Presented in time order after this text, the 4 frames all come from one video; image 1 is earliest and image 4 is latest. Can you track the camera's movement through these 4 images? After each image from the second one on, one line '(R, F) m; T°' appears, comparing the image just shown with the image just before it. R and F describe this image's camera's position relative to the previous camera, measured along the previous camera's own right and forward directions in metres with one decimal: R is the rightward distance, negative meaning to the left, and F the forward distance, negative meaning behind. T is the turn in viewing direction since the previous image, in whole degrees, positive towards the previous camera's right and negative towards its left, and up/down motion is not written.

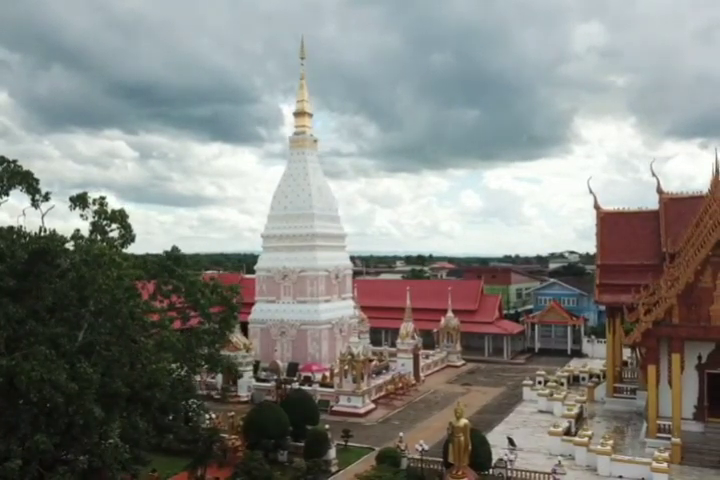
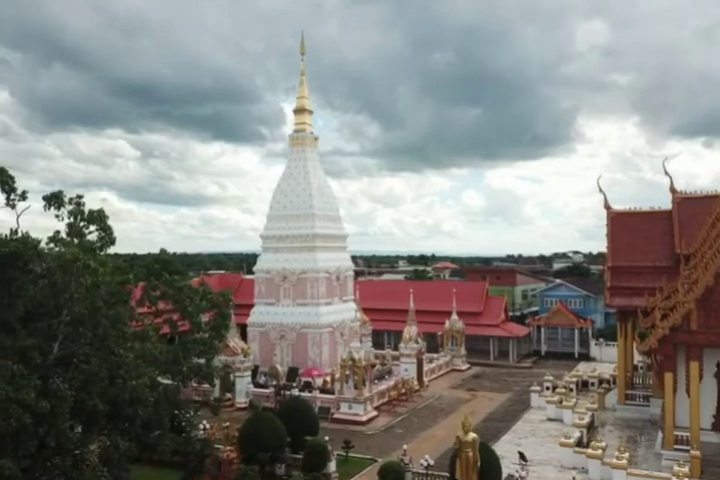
(0.0, +0.8) m; 0°
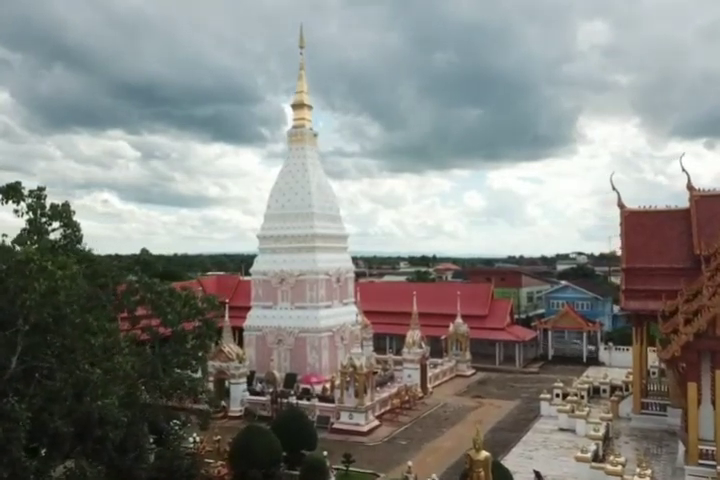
(0.0, +1.1) m; 0°
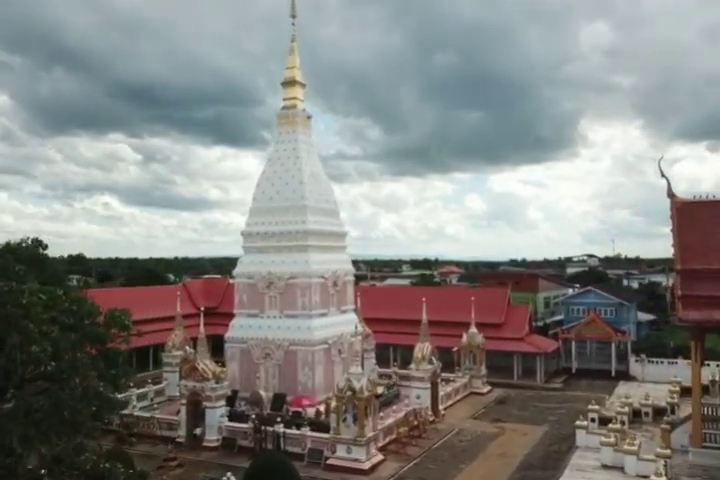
(0.0, +3.6) m; 0°
